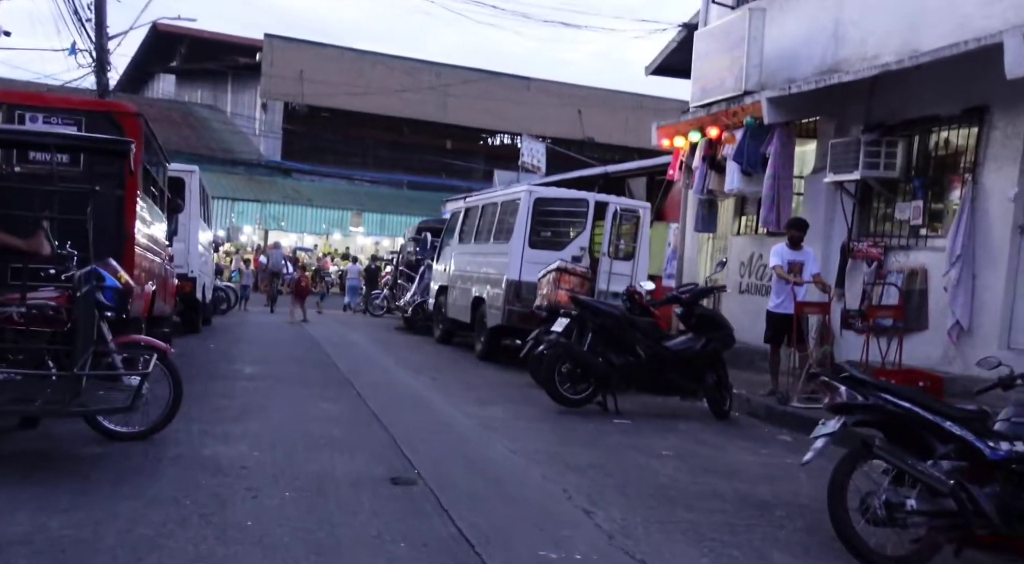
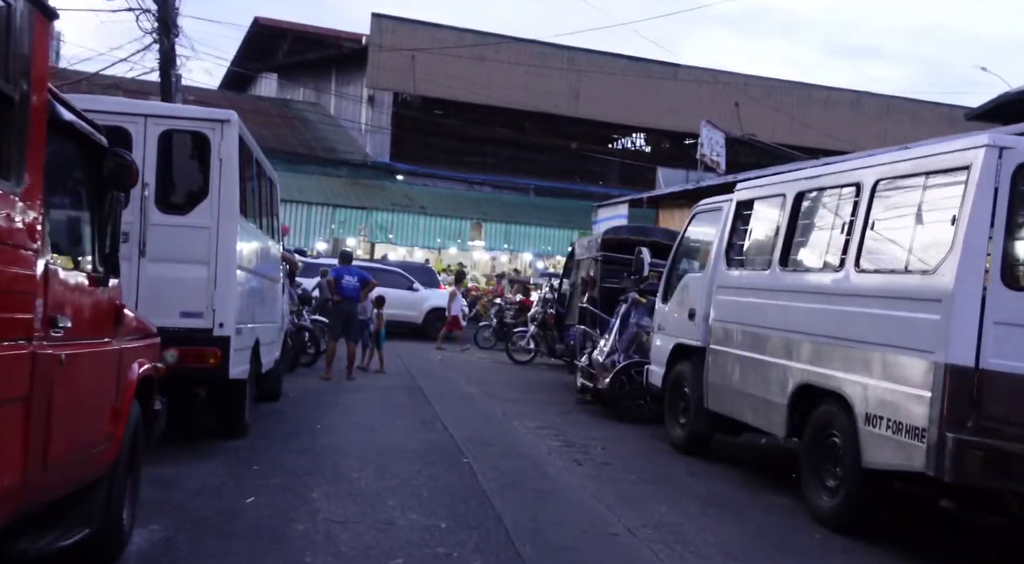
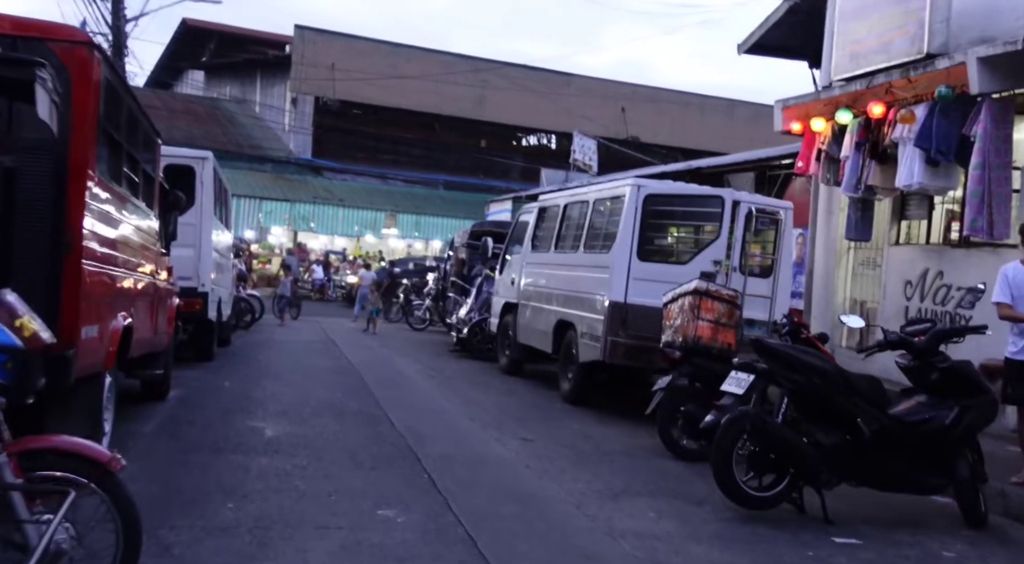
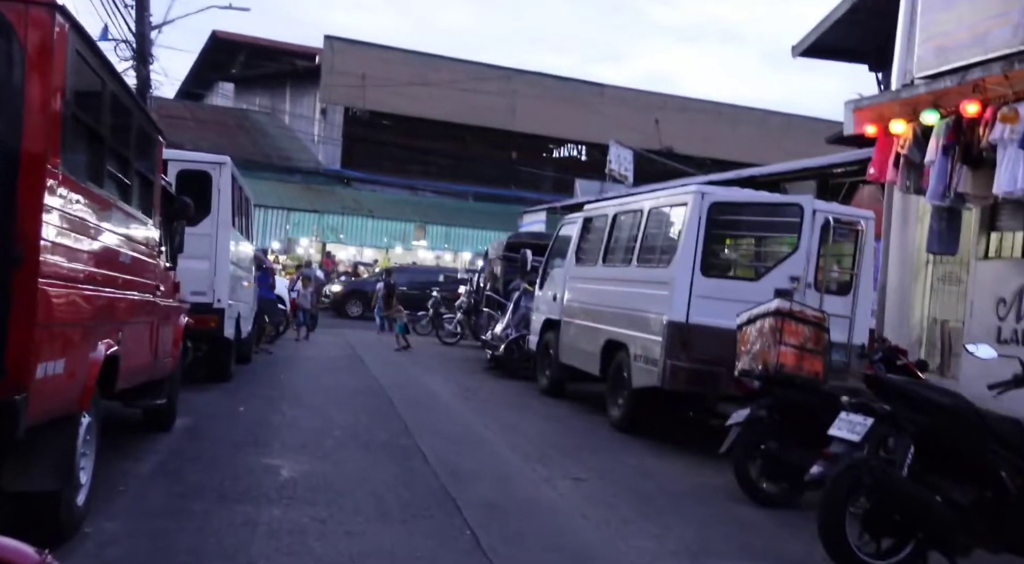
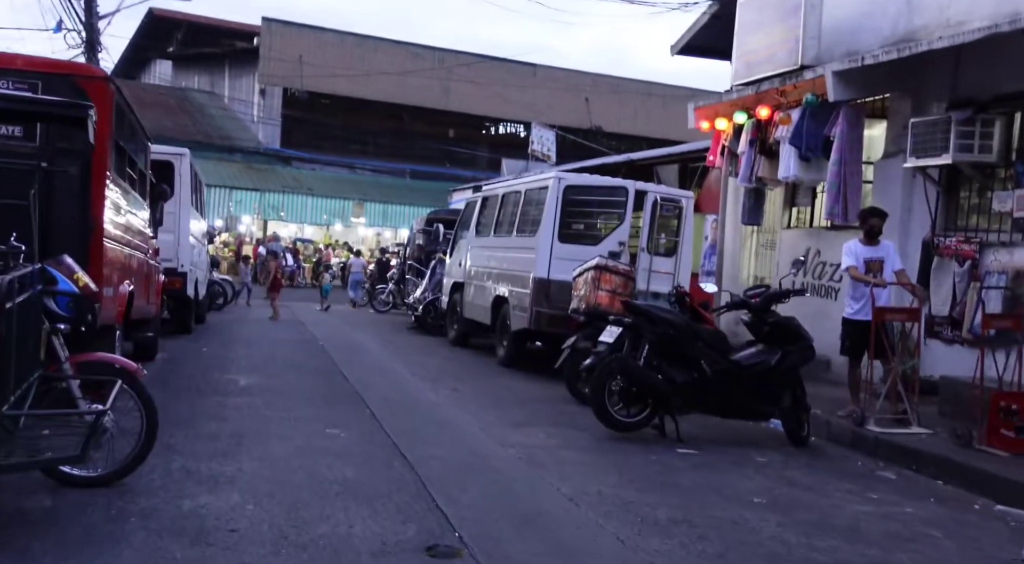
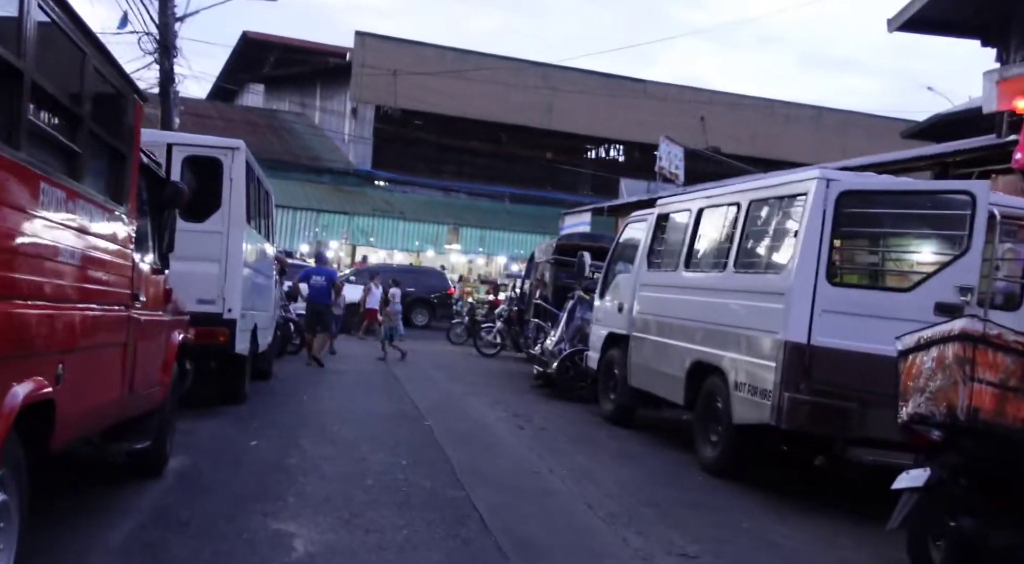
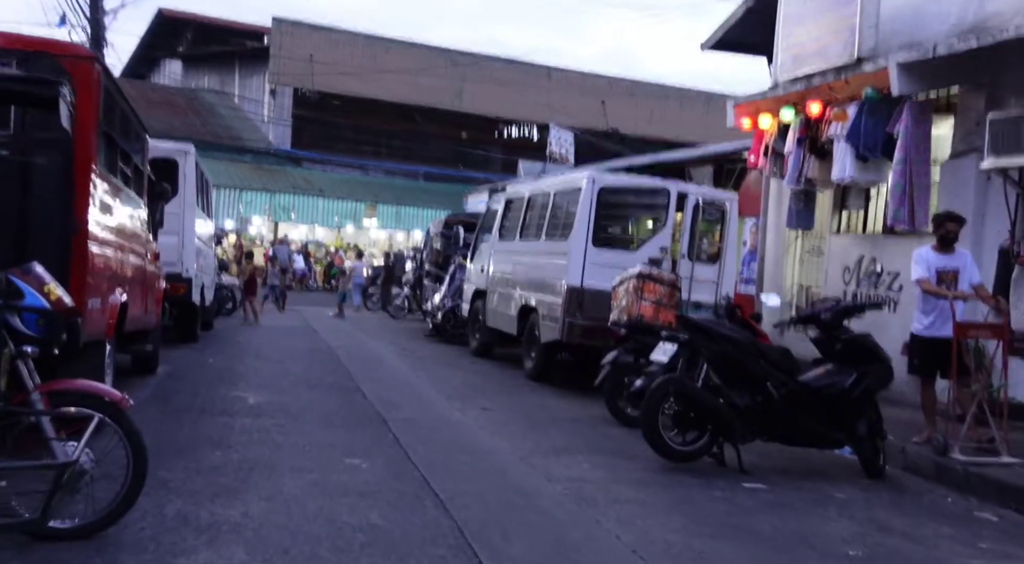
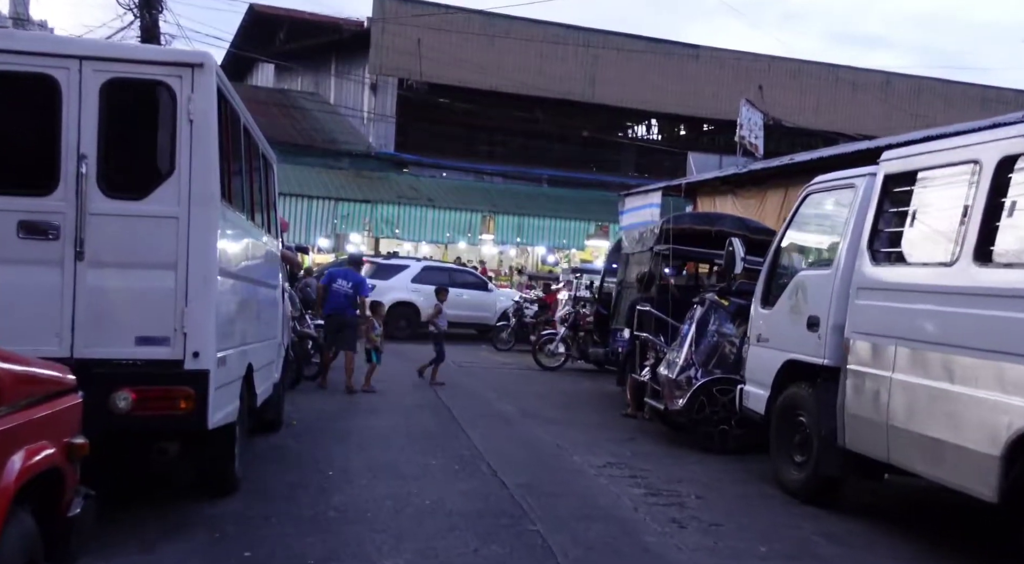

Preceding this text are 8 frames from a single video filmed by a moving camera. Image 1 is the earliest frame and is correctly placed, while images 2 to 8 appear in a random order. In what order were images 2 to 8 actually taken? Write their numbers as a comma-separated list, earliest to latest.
5, 7, 3, 4, 6, 2, 8
